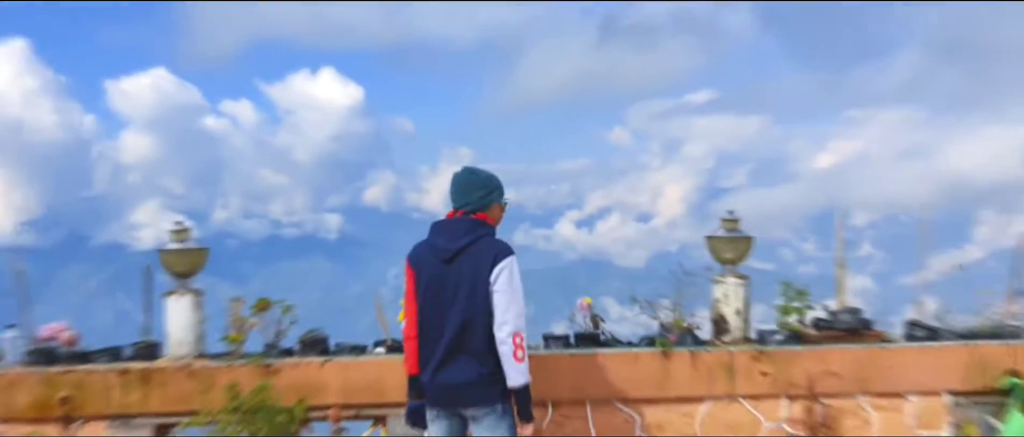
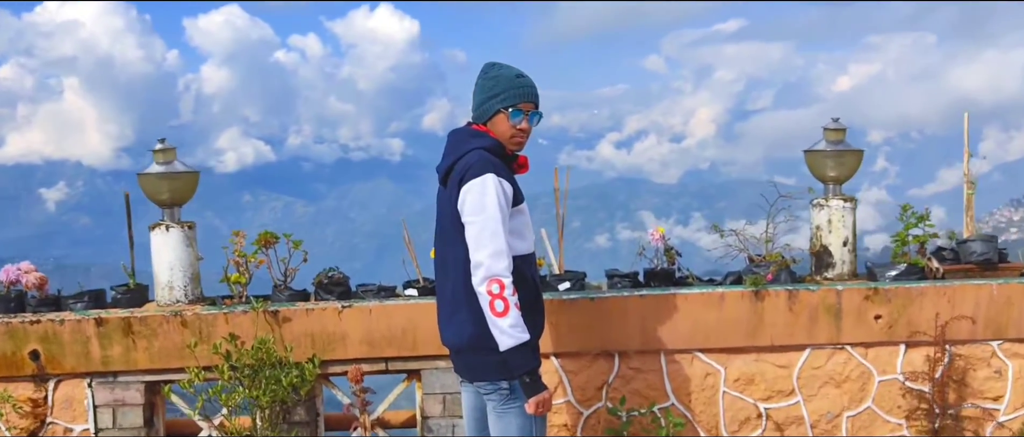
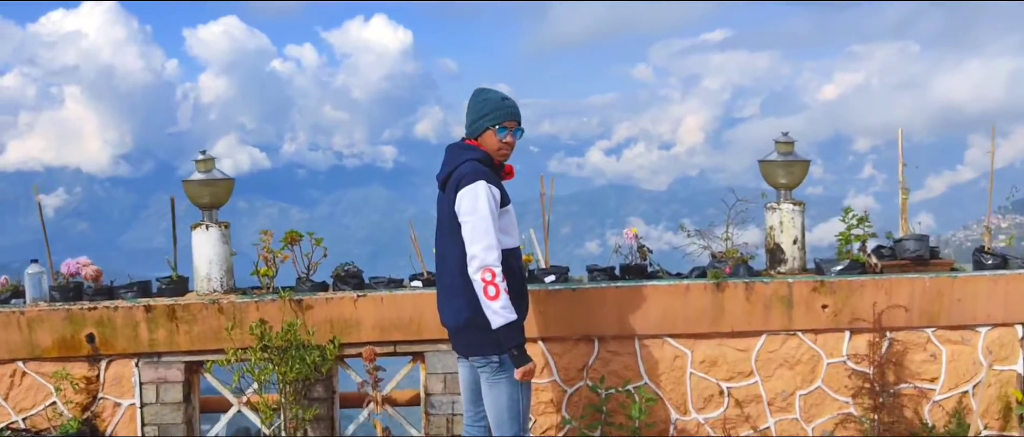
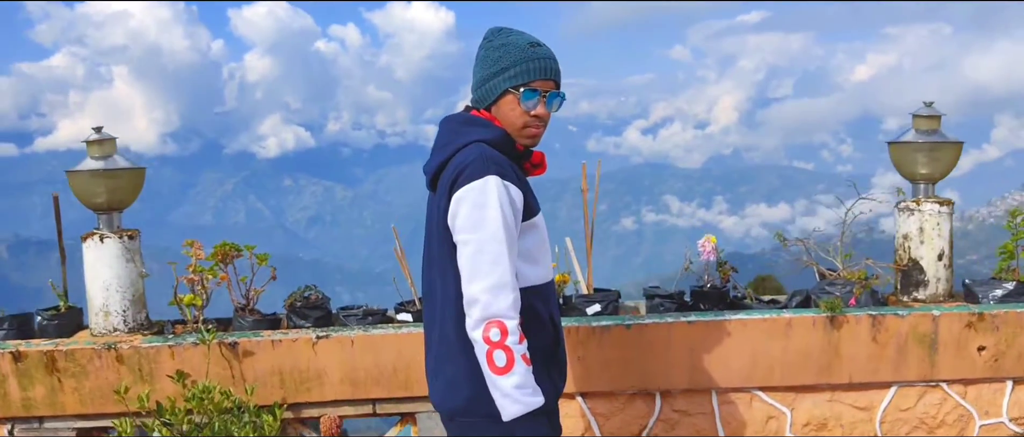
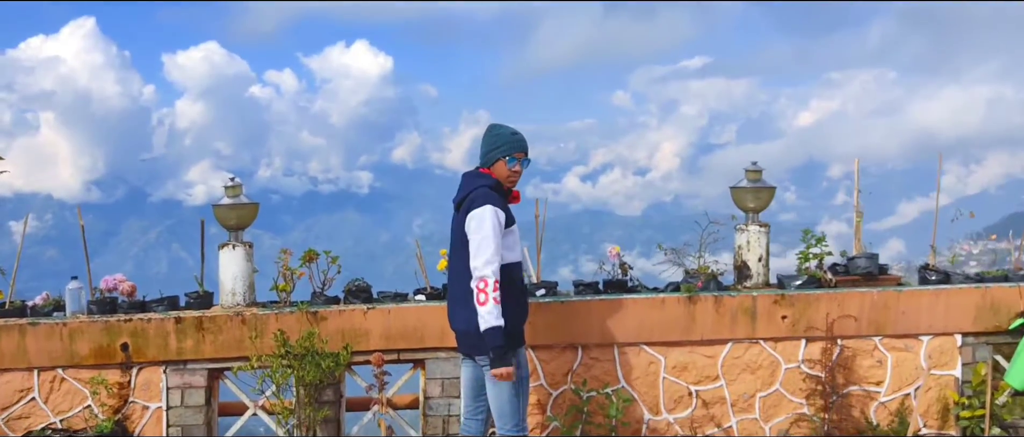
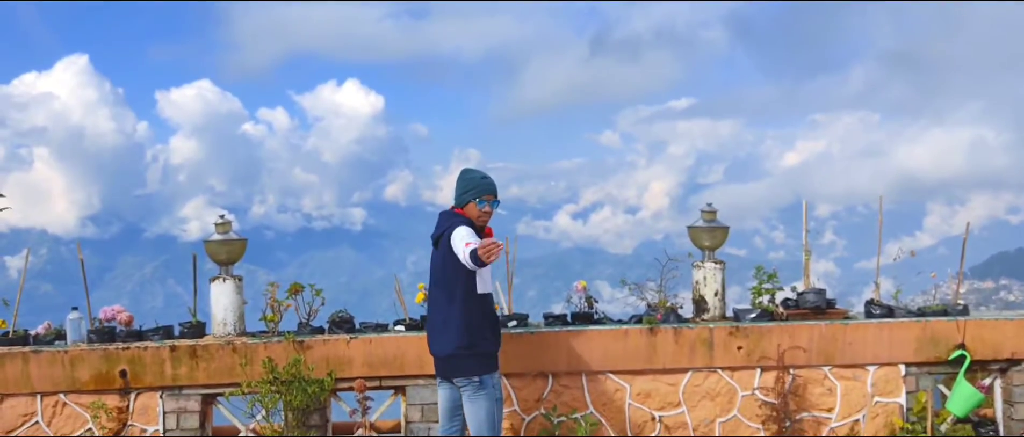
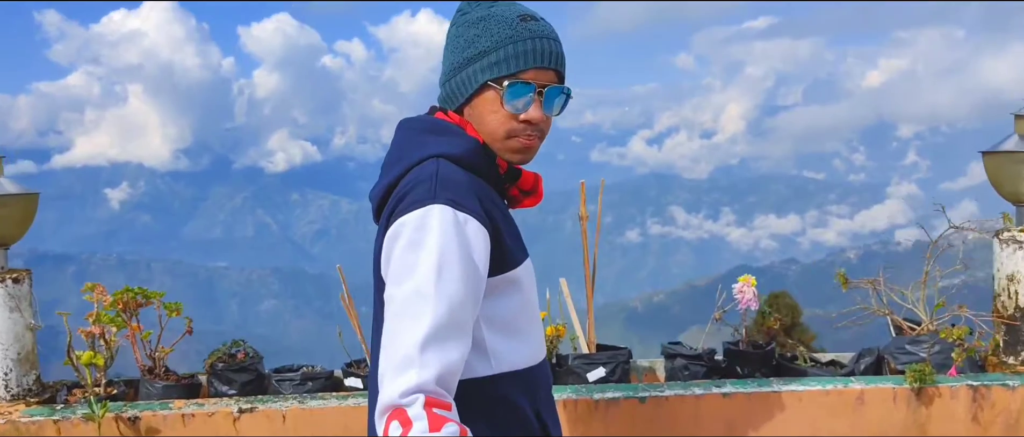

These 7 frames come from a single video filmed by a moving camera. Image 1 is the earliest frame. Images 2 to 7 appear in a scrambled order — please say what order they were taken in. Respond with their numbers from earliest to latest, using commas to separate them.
6, 5, 3, 2, 4, 7
